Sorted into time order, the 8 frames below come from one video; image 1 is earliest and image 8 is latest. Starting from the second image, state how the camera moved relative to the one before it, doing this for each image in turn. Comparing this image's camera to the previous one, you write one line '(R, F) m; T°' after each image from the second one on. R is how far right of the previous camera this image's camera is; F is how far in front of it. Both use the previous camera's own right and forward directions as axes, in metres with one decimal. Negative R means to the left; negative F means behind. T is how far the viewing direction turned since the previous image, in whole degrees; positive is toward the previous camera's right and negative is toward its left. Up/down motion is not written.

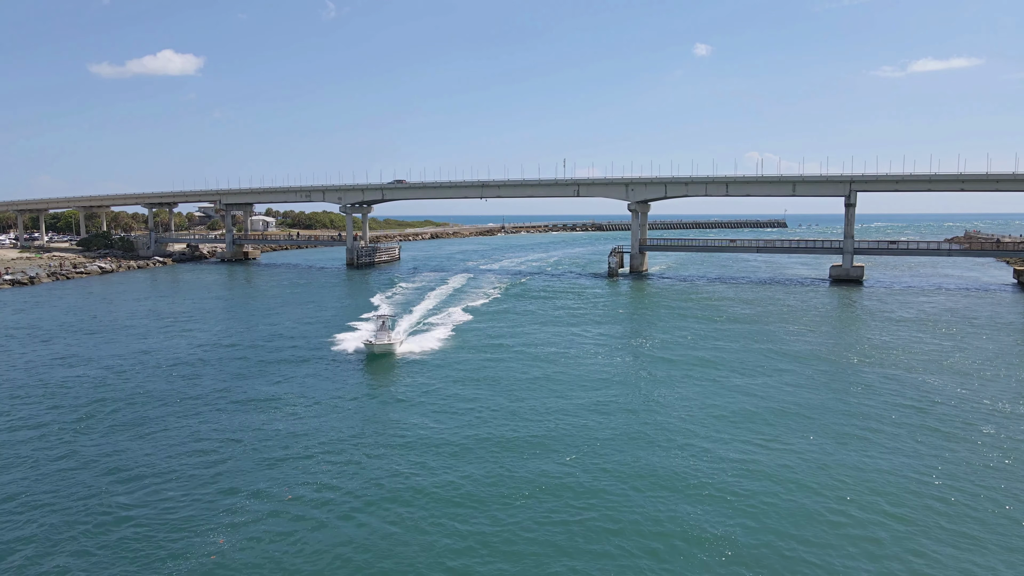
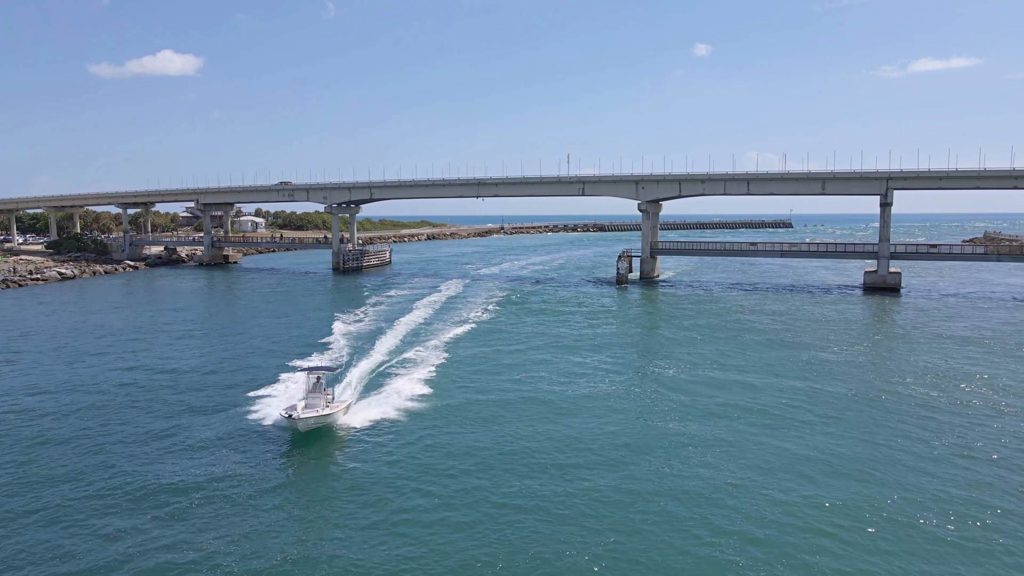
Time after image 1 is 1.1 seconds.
(+0.1, +4.9) m; 0°
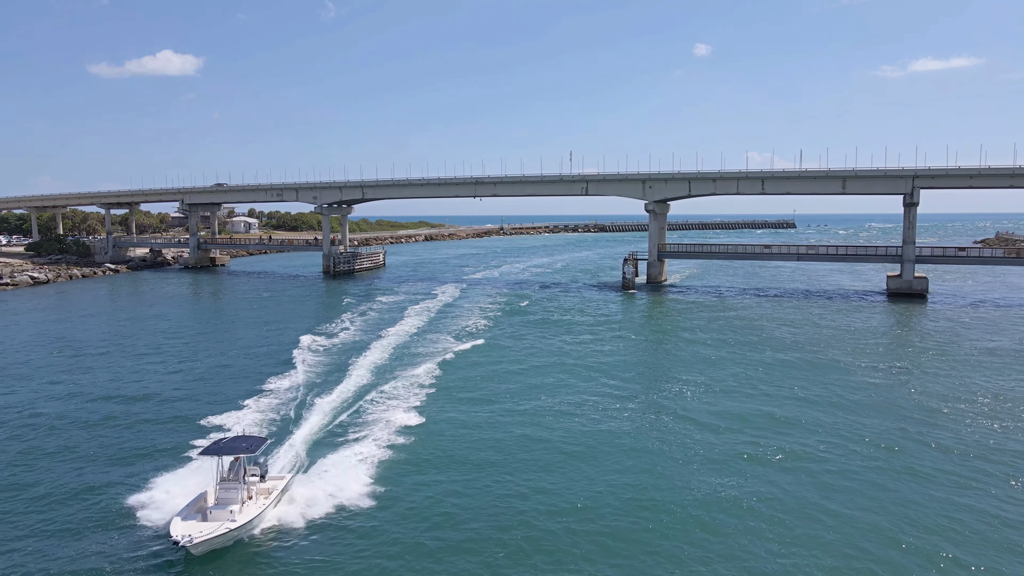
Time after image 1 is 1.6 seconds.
(+0.1, +2.9) m; 0°
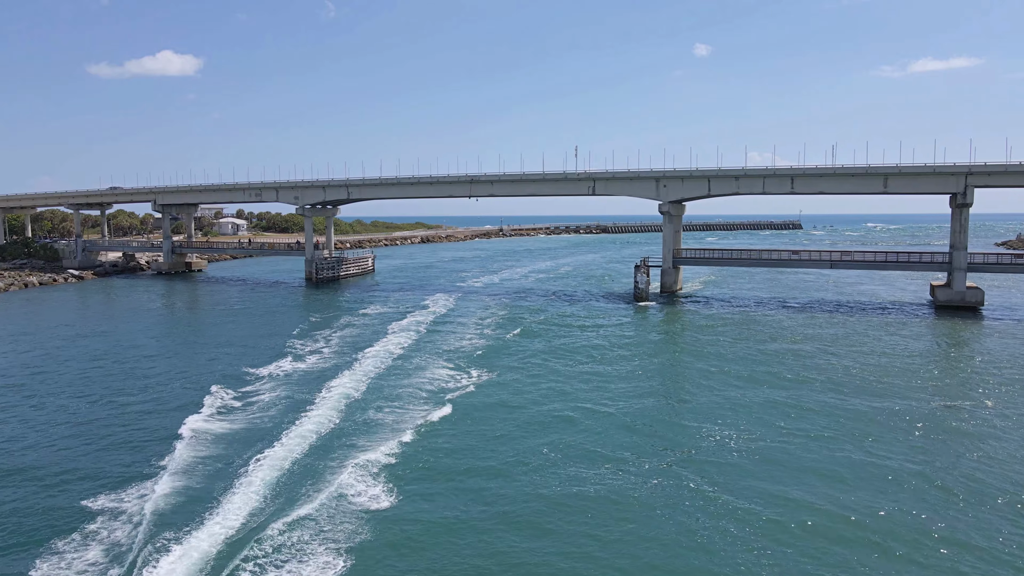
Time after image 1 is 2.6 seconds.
(+0.1, +4.9) m; 0°
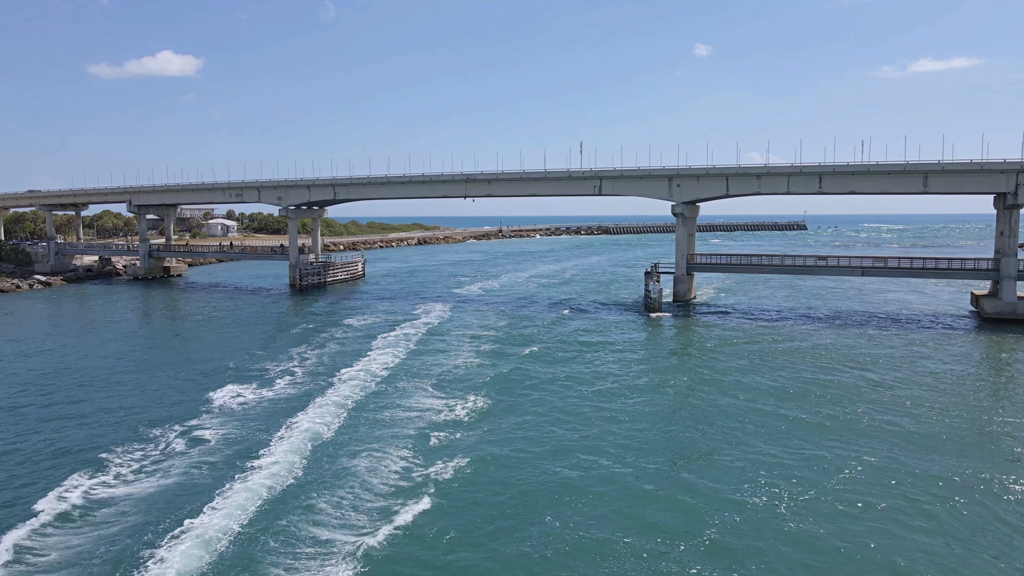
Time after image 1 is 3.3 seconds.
(0.0, +3.8) m; 0°
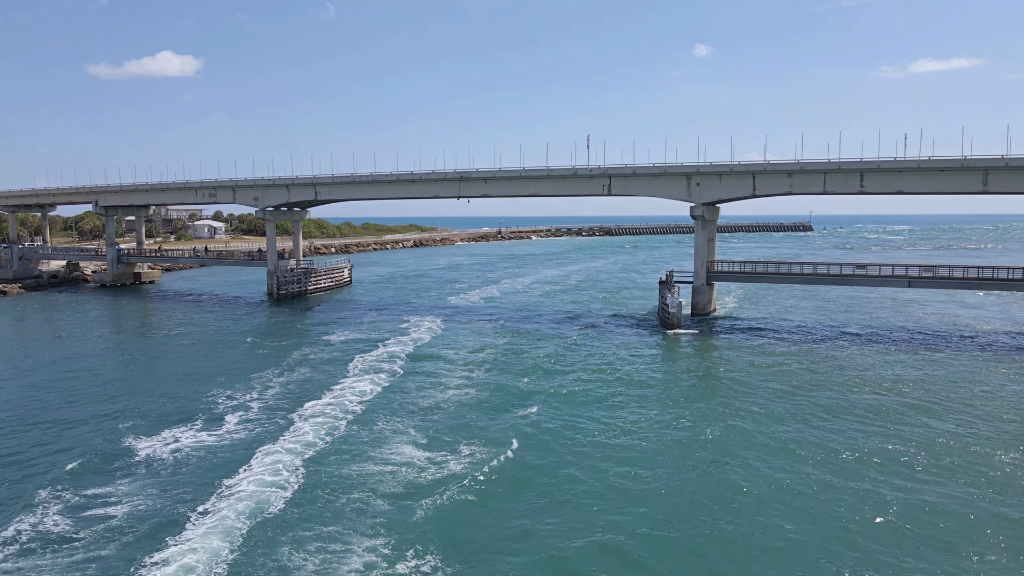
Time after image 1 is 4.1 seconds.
(0.0, +4.4) m; 0°
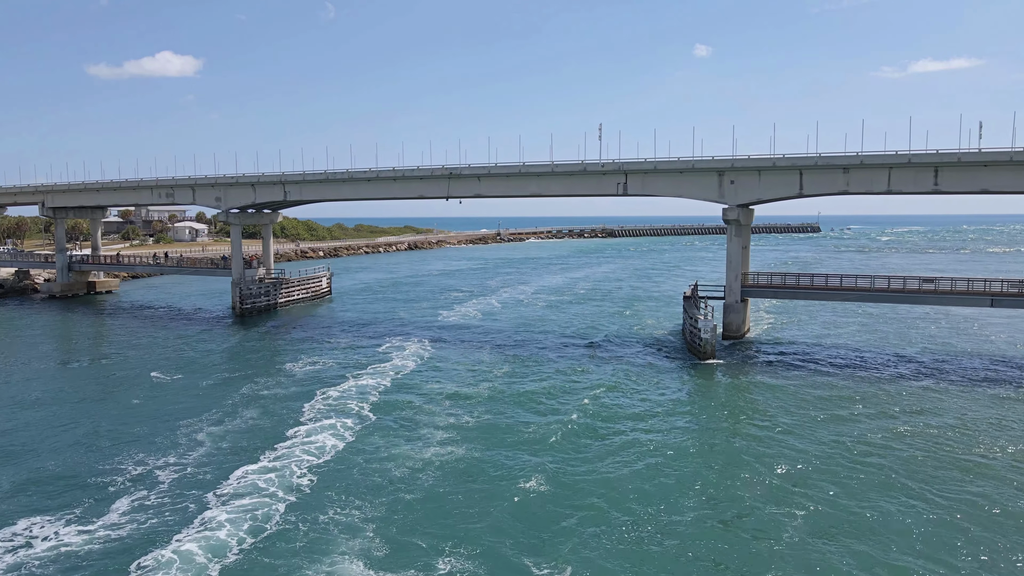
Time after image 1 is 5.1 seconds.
(+0.1, +5.7) m; 0°
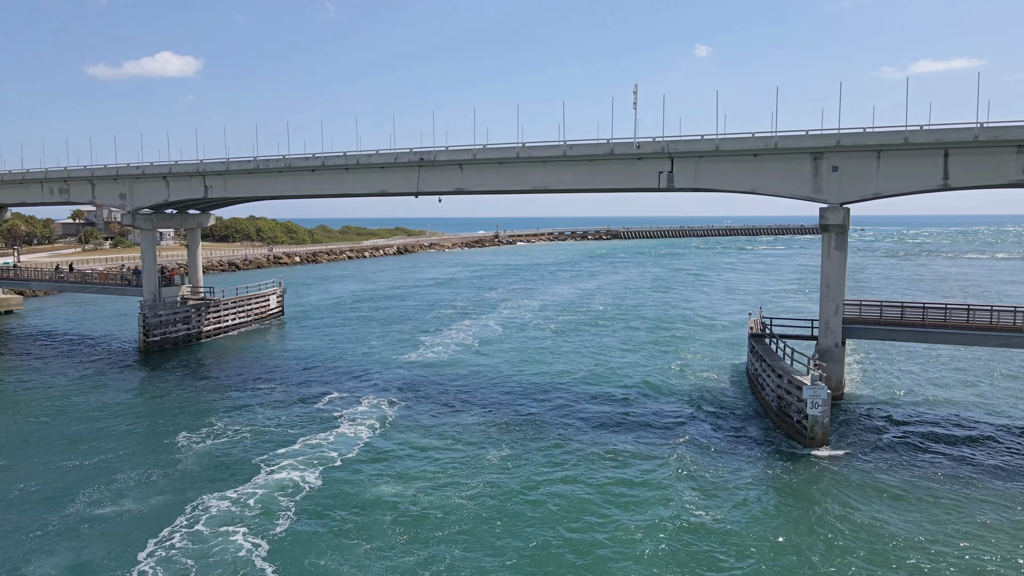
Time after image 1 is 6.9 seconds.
(+0.1, +9.6) m; 0°
